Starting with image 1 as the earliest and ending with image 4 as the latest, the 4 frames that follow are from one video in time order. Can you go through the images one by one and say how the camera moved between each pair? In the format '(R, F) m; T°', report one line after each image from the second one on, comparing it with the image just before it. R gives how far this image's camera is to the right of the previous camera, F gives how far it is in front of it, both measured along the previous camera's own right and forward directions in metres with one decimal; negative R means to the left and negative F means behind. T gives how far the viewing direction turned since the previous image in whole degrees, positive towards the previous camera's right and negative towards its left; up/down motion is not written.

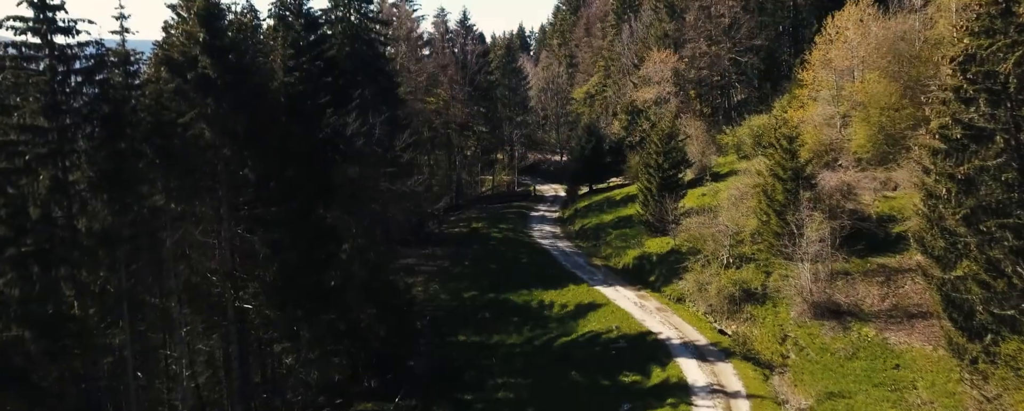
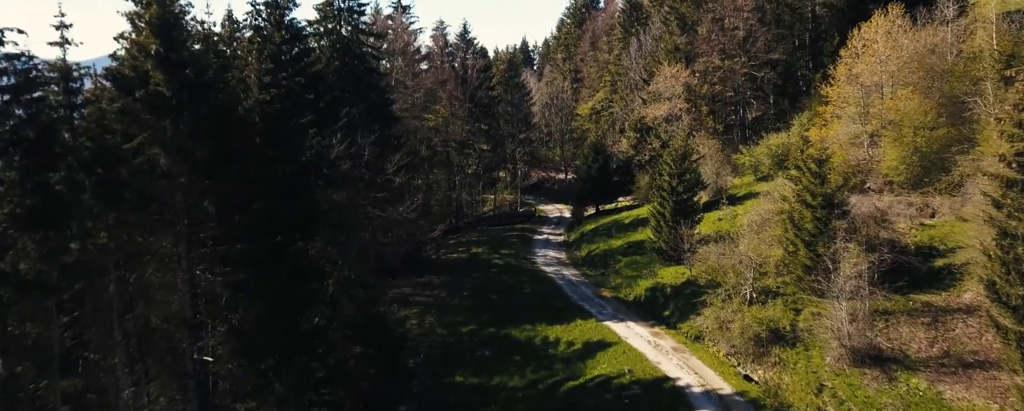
(+0.1, +3.4) m; 0°
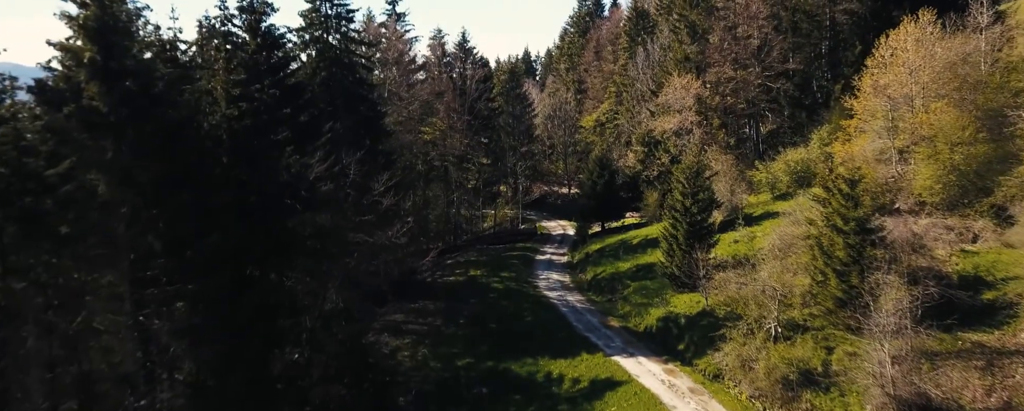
(+0.1, +3.3) m; 0°
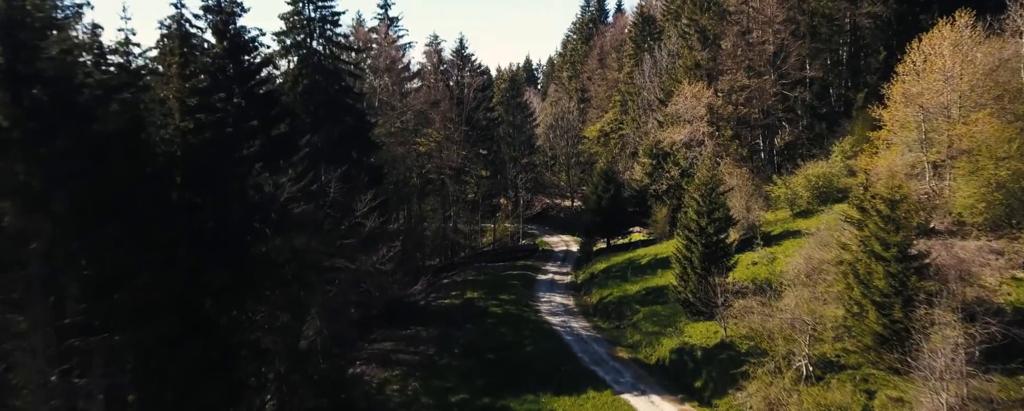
(+0.1, +3.4) m; 0°
